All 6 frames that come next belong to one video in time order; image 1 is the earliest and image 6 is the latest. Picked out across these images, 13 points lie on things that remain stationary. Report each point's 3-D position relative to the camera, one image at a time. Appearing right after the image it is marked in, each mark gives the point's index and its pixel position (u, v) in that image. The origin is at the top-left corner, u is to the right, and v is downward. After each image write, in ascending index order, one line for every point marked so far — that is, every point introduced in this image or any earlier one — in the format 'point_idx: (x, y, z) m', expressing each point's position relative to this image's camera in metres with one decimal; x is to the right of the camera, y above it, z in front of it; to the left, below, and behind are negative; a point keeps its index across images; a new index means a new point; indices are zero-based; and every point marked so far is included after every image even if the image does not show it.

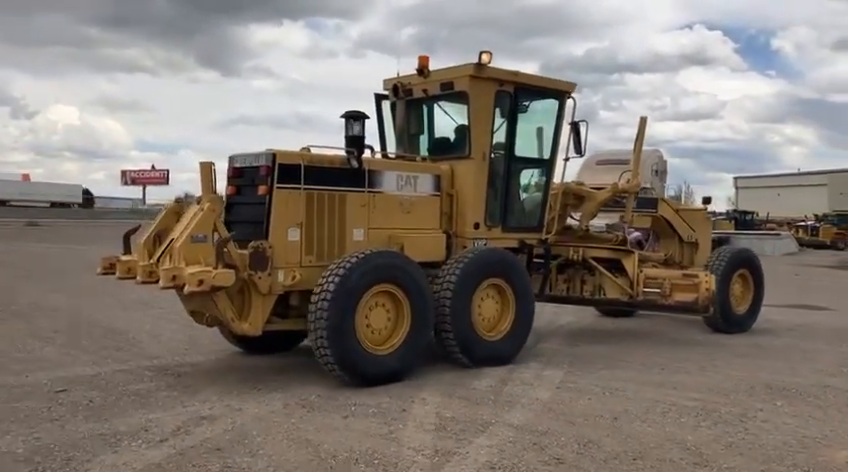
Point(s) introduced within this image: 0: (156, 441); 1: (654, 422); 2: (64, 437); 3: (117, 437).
0: (-1.3, -1.0, +3.7) m
1: (+1.5, -1.2, +4.6) m
2: (-1.8, -1.0, +3.7) m
3: (-1.5, -1.0, +3.7) m
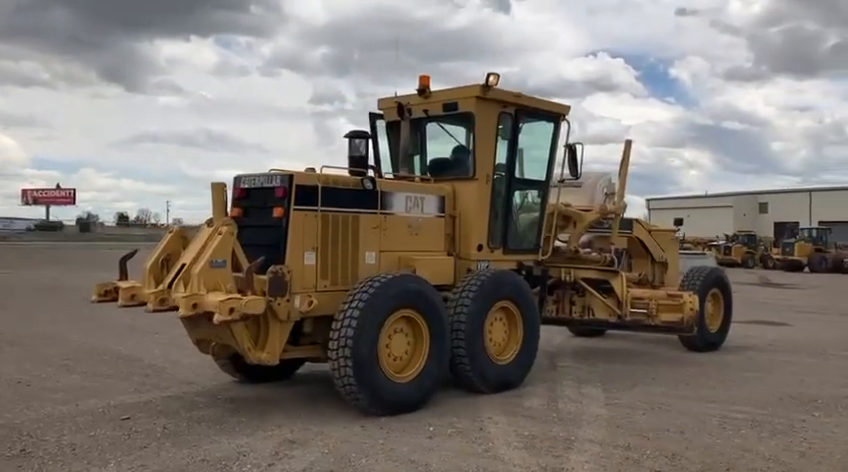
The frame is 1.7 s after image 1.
0: (-0.8, -1.1, +3.6) m
1: (+1.9, -1.3, +4.8) m
2: (-1.2, -1.1, +3.5) m
3: (-1.0, -1.1, +3.6) m
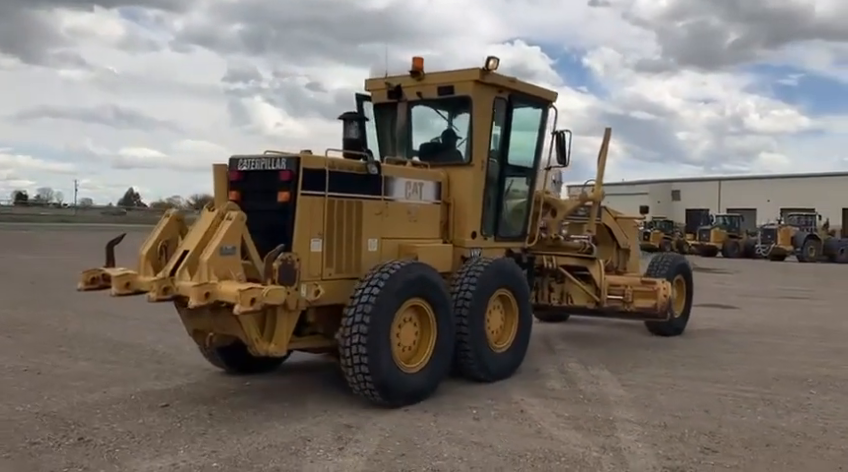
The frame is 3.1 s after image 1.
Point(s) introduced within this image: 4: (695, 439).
0: (-0.4, -1.0, +3.6) m
1: (+2.2, -1.2, +5.0) m
2: (-0.9, -1.0, +3.5) m
3: (-0.6, -1.0, +3.6) m
4: (+1.6, -1.2, +4.2) m
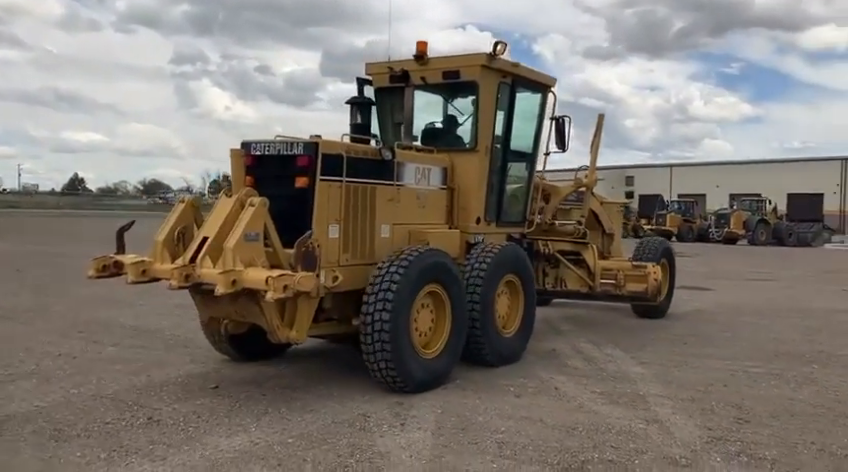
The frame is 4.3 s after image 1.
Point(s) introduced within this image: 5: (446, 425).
0: (-0.1, -1.0, +3.7) m
1: (+2.4, -1.1, +5.3) m
2: (-0.6, -0.9, +3.6) m
3: (-0.3, -1.0, +3.7) m
4: (+1.8, -1.1, +4.5) m
5: (+0.1, -1.0, +3.8) m
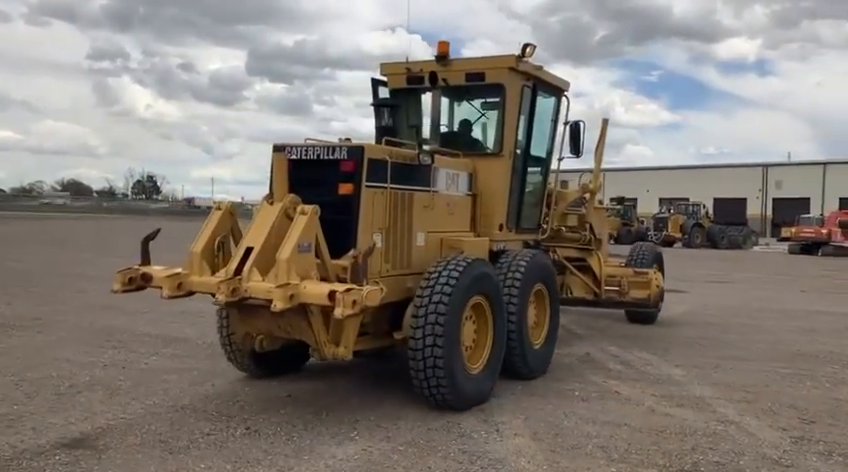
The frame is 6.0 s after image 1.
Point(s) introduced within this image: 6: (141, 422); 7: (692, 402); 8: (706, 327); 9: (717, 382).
0: (+0.4, -1.0, +3.8) m
1: (+2.8, -1.1, +5.5) m
2: (-0.1, -1.0, +3.7) m
3: (+0.2, -1.0, +3.8) m
4: (+2.3, -1.1, +4.6) m
5: (+0.6, -1.0, +3.8) m
6: (-1.5, -1.0, +3.8) m
7: (+1.7, -1.1, +4.8) m
8: (+4.0, -1.3, +10.3) m
9: (+2.2, -1.1, +5.6) m
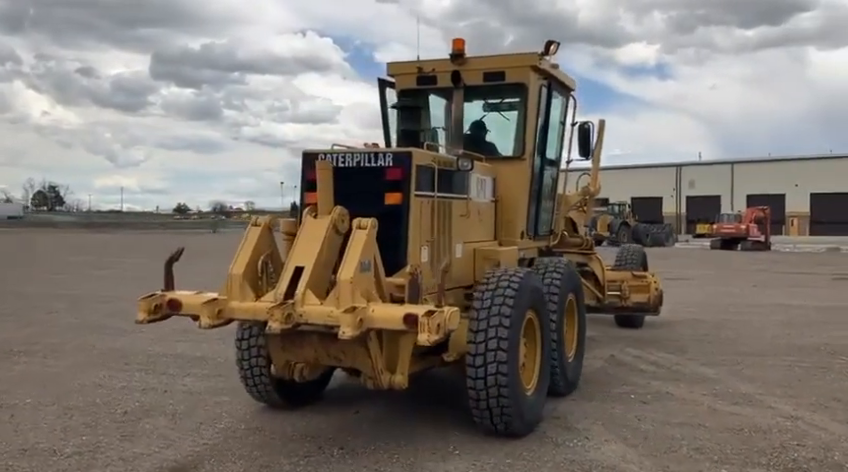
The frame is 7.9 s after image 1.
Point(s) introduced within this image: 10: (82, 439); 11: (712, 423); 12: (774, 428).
0: (+0.8, -1.1, +3.8) m
1: (+3.1, -1.1, +5.7) m
2: (+0.4, -1.0, +3.7) m
3: (+0.6, -1.0, +3.8) m
4: (+2.7, -1.1, +4.8) m
5: (+1.1, -1.1, +3.9) m
6: (-1.0, -1.1, +3.7) m
7: (+2.1, -1.1, +4.9) m
8: (+4.0, -1.3, +10.5) m
9: (+2.5, -1.1, +5.7) m
10: (-1.8, -1.1, +3.9) m
11: (+1.6, -1.1, +4.2) m
12: (+1.9, -1.1, +4.1) m
